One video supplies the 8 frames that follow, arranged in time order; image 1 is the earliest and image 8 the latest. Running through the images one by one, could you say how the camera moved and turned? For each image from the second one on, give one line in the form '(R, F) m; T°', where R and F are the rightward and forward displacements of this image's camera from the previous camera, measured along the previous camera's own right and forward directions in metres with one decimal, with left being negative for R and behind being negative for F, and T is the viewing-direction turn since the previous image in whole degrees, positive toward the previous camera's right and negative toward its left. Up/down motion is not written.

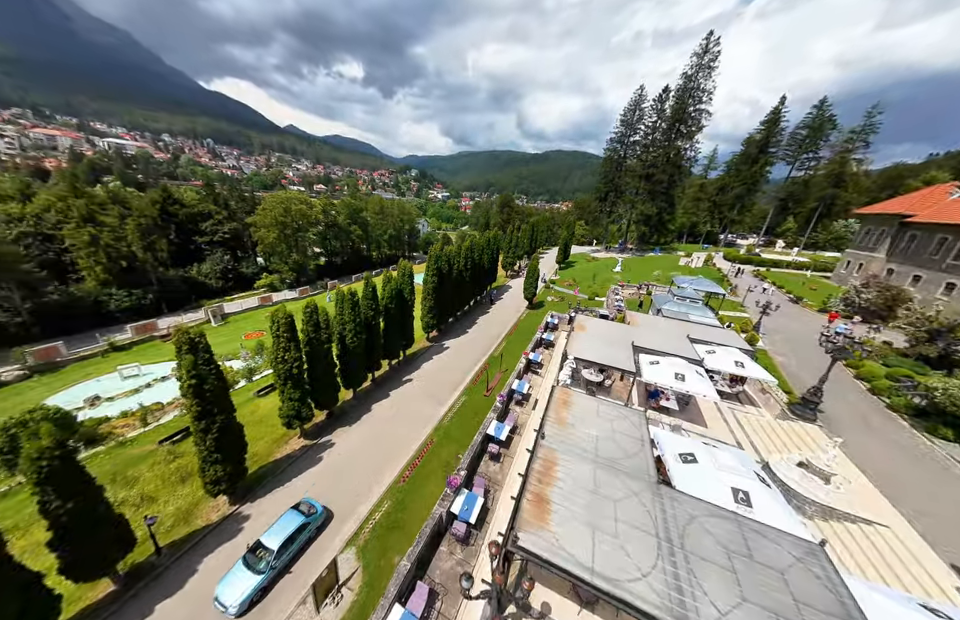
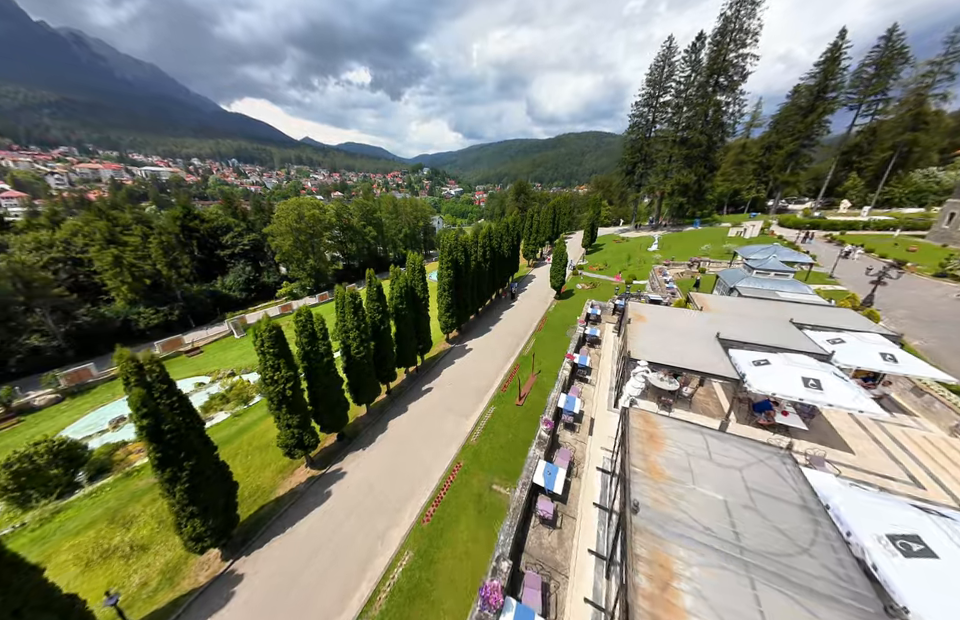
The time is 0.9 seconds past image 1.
(-0.3, +3.6) m; -4°
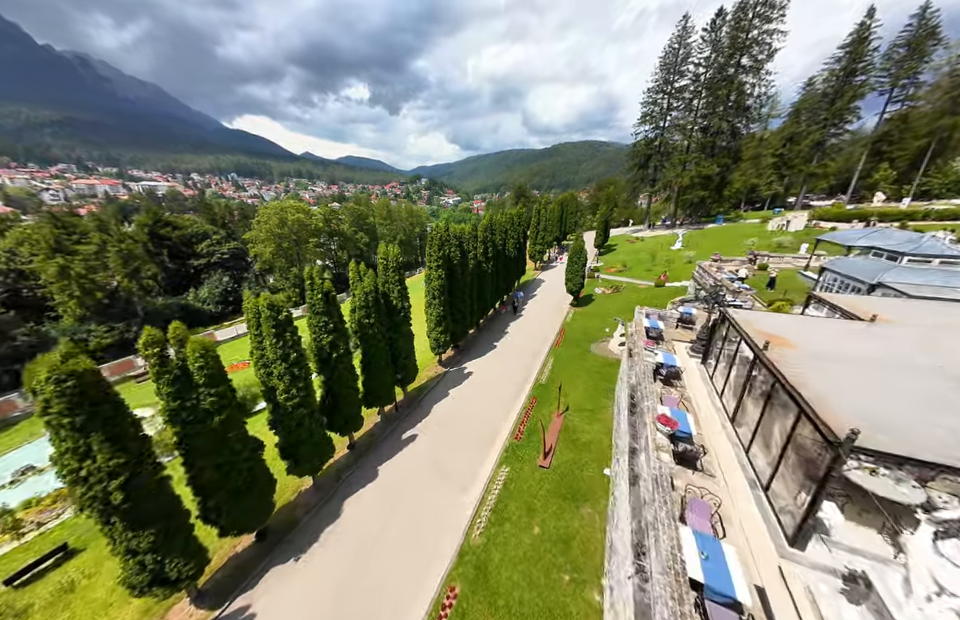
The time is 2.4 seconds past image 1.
(-0.1, +6.2) m; 0°
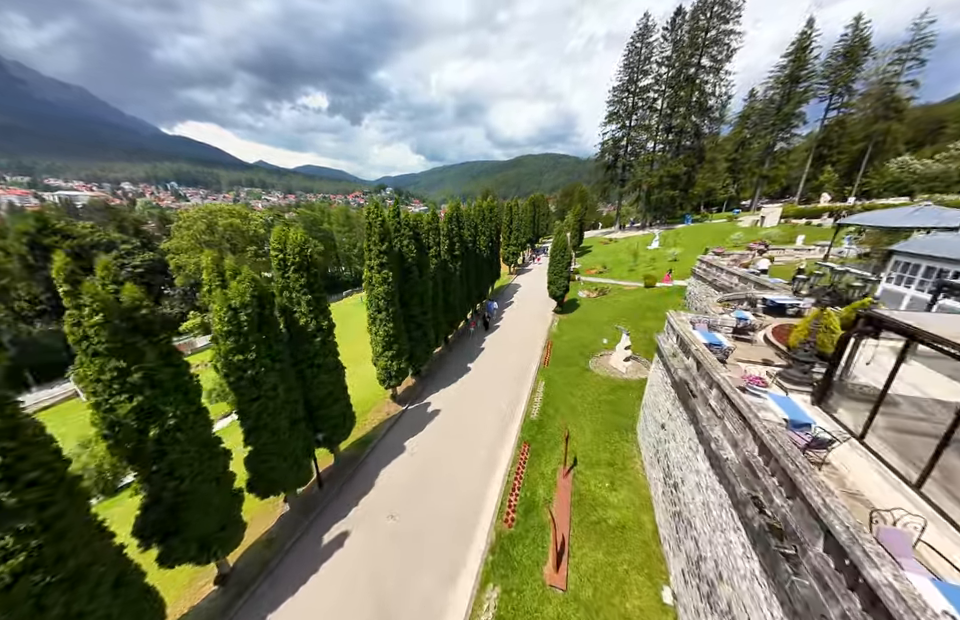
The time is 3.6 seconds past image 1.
(+0.3, +5.0) m; +6°
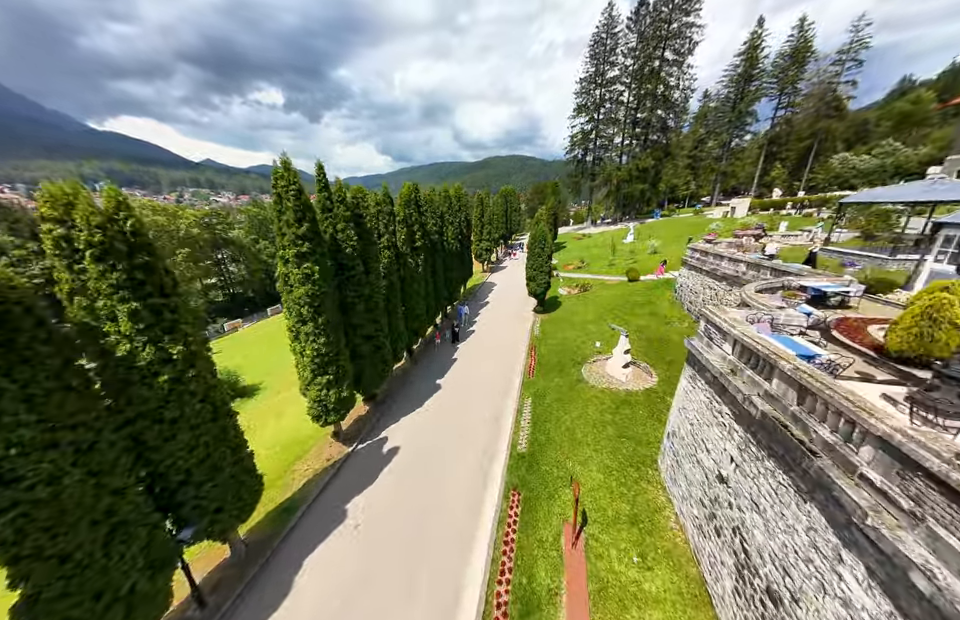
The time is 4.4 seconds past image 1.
(+0.2, +3.2) m; +5°
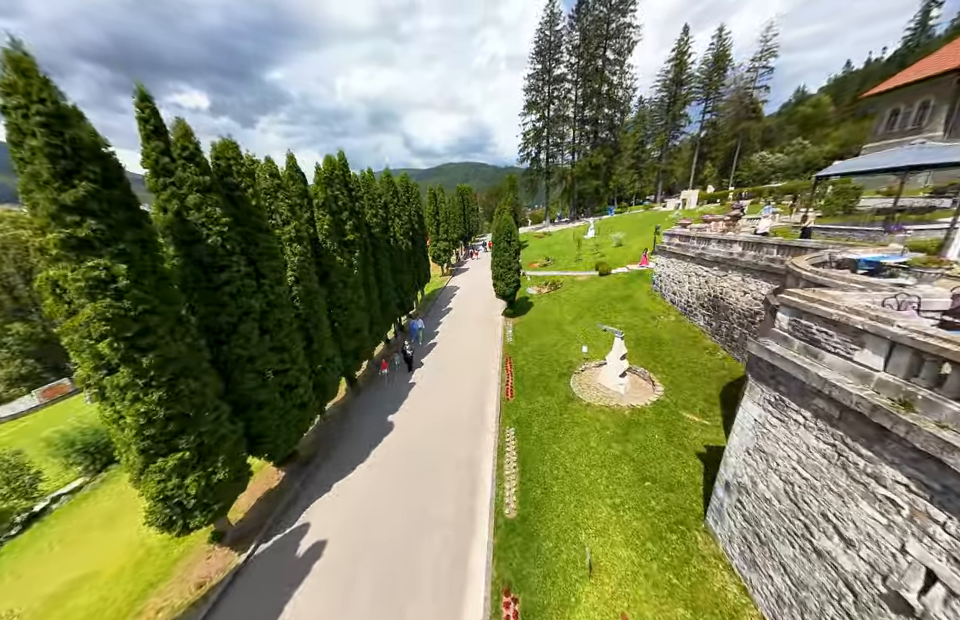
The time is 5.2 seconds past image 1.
(+0.2, +3.1) m; +7°
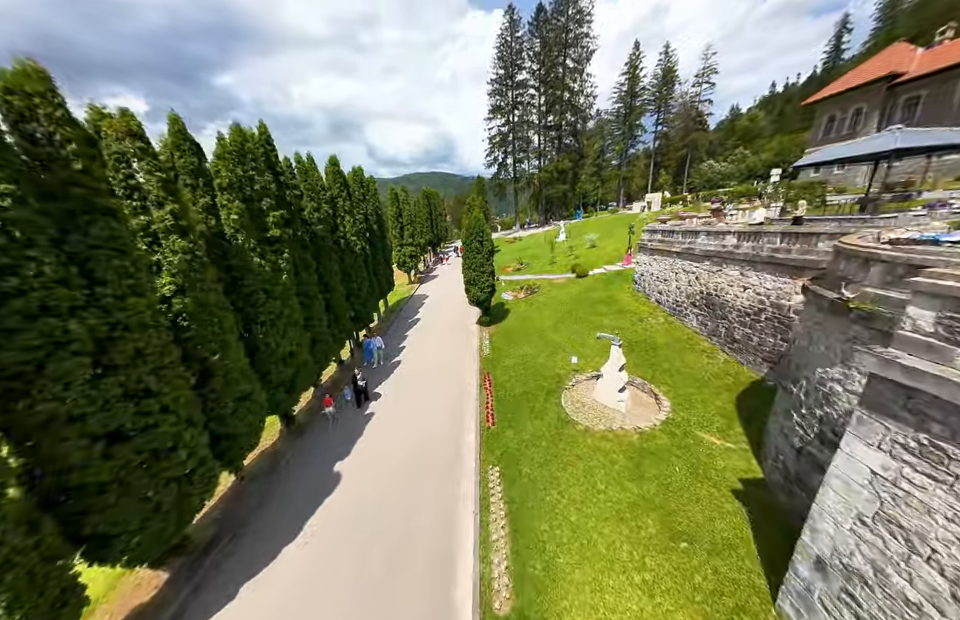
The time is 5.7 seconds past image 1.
(+0.1, +2.0) m; +5°
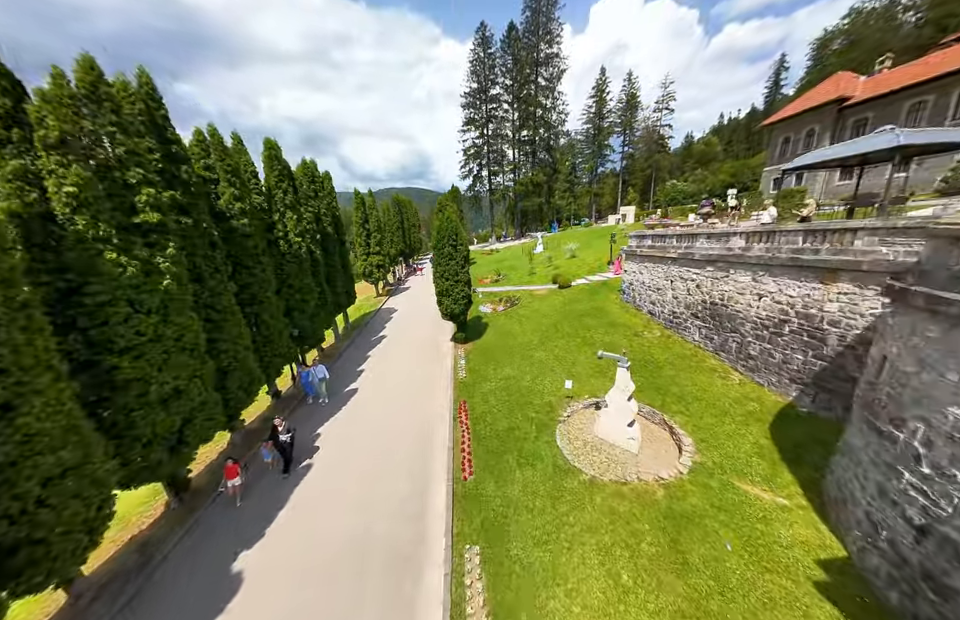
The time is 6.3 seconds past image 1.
(+0.1, +2.0) m; +4°
